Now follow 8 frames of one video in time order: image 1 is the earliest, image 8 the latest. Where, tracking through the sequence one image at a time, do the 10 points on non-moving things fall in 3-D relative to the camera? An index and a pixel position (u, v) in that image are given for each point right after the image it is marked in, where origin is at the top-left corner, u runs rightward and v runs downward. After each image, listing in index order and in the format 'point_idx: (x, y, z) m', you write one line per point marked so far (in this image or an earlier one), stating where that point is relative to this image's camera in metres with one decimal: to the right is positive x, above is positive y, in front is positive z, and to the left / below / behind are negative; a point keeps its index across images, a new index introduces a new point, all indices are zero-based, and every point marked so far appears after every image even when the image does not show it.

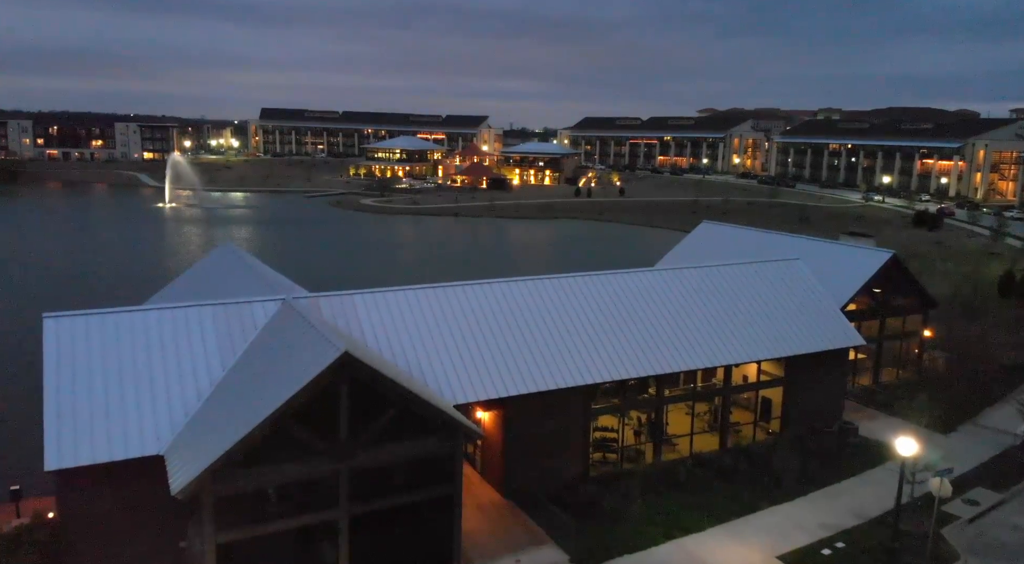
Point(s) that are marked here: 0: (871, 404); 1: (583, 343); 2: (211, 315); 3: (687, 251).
0: (+7.4, -2.5, +15.2) m
1: (+1.2, -0.9, +11.5) m
2: (-4.2, -0.5, +10.3) m
3: (+4.9, +0.5, +19.9) m
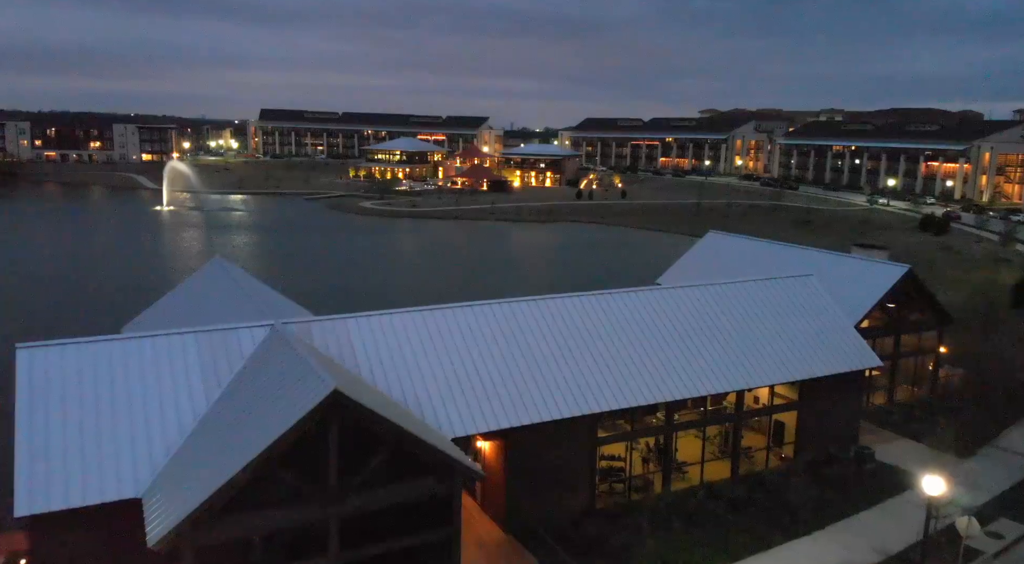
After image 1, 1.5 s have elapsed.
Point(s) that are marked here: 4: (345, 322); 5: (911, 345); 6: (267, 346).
0: (+7.4, -2.8, +14.7) m
1: (+1.2, -1.2, +11.0) m
2: (-4.2, -0.8, +9.7) m
3: (+4.9, +0.2, +19.3) m
4: (-2.4, -0.6, +10.4) m
5: (+8.6, -1.4, +15.9) m
6: (-3.2, -0.8, +9.5) m
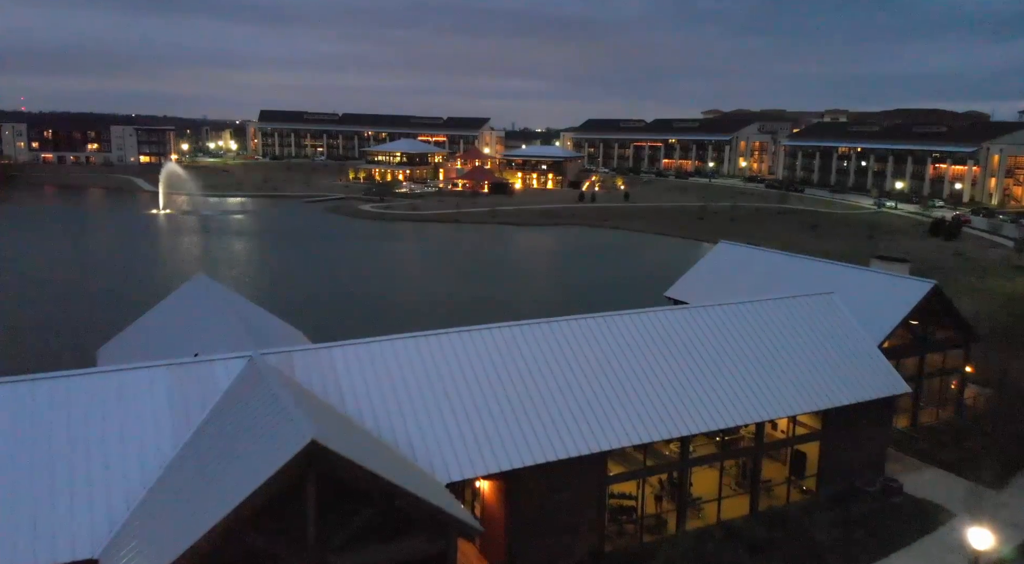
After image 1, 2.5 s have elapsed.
0: (+7.5, -3.1, +13.8) m
1: (+1.2, -1.6, +10.1) m
2: (-4.1, -1.1, +8.9) m
3: (+5.0, -0.1, +18.4) m
4: (-2.3, -0.9, +9.6) m
5: (+8.6, -1.7, +15.1) m
6: (-3.1, -1.2, +8.7) m
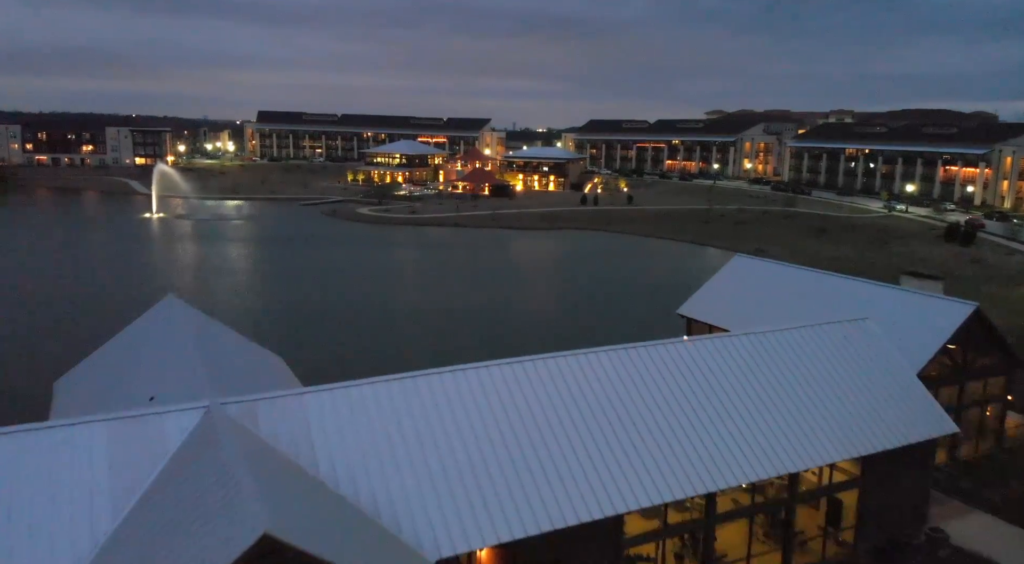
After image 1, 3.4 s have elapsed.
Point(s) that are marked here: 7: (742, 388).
0: (+7.5, -3.5, +12.5) m
1: (+1.2, -1.9, +8.8) m
2: (-4.1, -1.5, +7.6) m
3: (+5.0, -0.5, +17.2) m
4: (-2.3, -1.3, +8.3) m
5: (+8.6, -2.1, +13.8) m
6: (-3.1, -1.6, +7.4) m
7: (+3.2, -1.5, +10.2) m
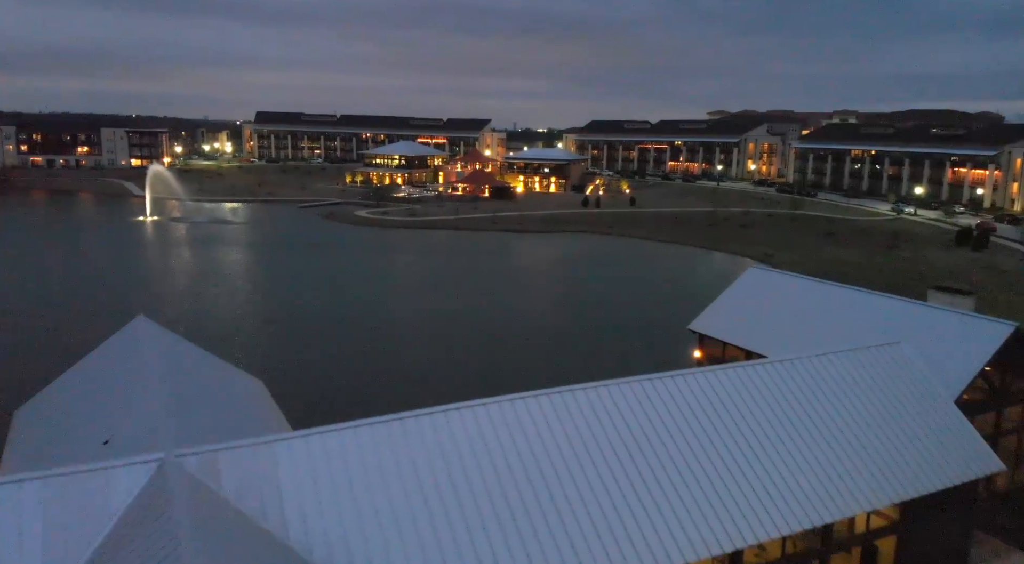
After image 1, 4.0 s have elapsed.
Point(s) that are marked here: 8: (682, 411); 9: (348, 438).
0: (+7.5, -3.8, +11.5) m
1: (+1.3, -2.2, +7.8) m
2: (-4.1, -1.8, +6.6) m
3: (+5.0, -0.8, +16.2) m
4: (-2.3, -1.6, +7.3) m
5: (+8.6, -2.4, +12.8) m
6: (-3.1, -1.9, +6.4) m
7: (+3.2, -1.8, +9.2) m
8: (+2.1, -1.6, +9.0) m
9: (-1.7, -1.6, +7.6) m
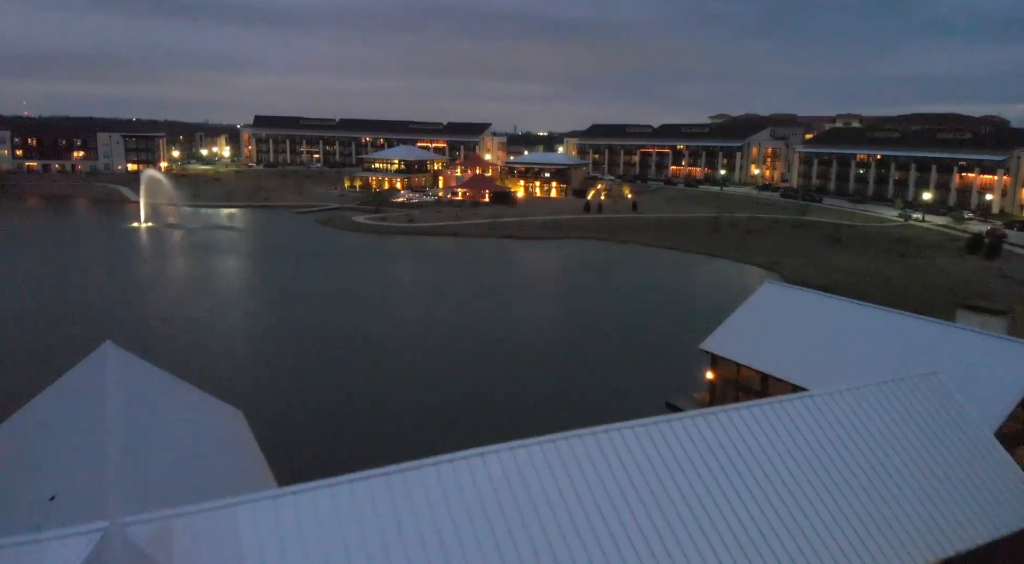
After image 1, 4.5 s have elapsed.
0: (+7.5, -4.2, +10.5) m
1: (+1.3, -2.6, +6.9) m
2: (-4.1, -2.2, +5.7) m
3: (+5.0, -1.2, +15.2) m
4: (-2.3, -1.9, +6.3) m
5: (+8.6, -2.7, +11.8) m
6: (-3.1, -2.2, +5.5) m
7: (+3.2, -2.1, +8.2) m
8: (+2.1, -1.9, +8.0) m
9: (-1.7, -1.9, +6.7) m
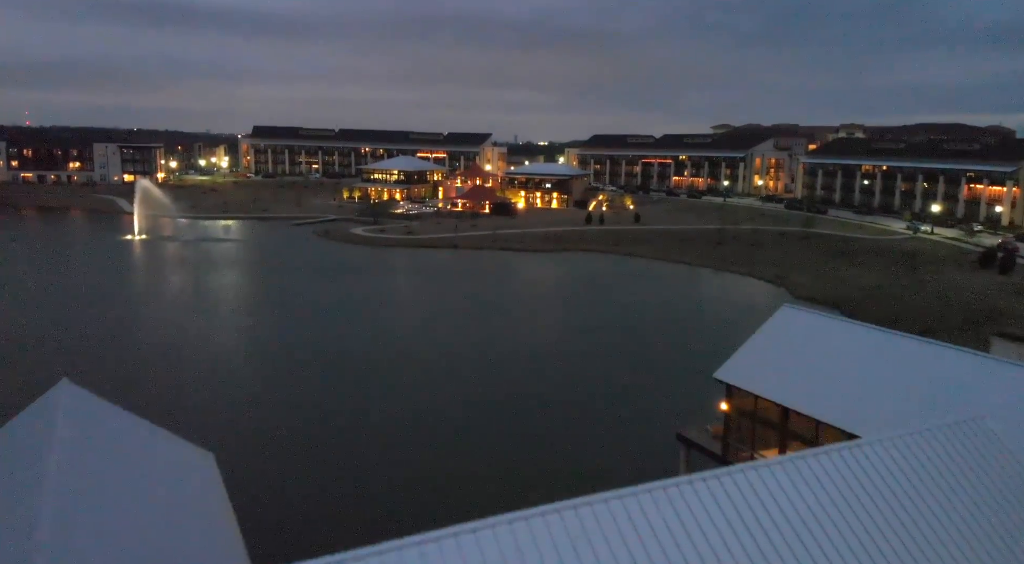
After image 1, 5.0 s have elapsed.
0: (+7.5, -4.6, +9.5) m
1: (+1.3, -2.9, +5.8) m
2: (-4.1, -2.5, +4.6) m
3: (+5.0, -1.6, +14.2) m
4: (-2.3, -2.3, +5.3) m
5: (+8.6, -3.1, +10.8) m
6: (-3.1, -2.5, +4.4) m
7: (+3.2, -2.5, +7.2) m
8: (+2.1, -2.3, +7.0) m
9: (-1.7, -2.2, +5.7) m
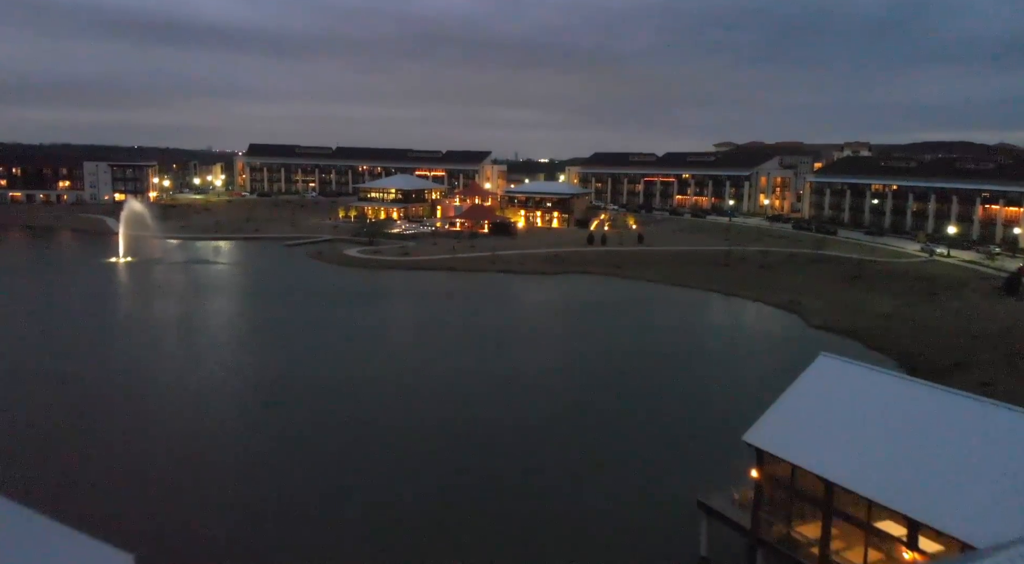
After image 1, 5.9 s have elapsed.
0: (+7.5, -5.3, +7.4) m
1: (+1.2, -3.5, +3.8) m
2: (-4.2, -3.1, +2.6) m
3: (+5.0, -2.4, +12.2) m
4: (-2.4, -2.9, +3.3) m
5: (+8.6, -3.9, +8.7) m
6: (-3.2, -3.1, +2.4) m
7: (+3.1, -3.1, +5.2) m
8: (+2.0, -2.9, +5.0) m
9: (-1.7, -2.9, +3.7) m
